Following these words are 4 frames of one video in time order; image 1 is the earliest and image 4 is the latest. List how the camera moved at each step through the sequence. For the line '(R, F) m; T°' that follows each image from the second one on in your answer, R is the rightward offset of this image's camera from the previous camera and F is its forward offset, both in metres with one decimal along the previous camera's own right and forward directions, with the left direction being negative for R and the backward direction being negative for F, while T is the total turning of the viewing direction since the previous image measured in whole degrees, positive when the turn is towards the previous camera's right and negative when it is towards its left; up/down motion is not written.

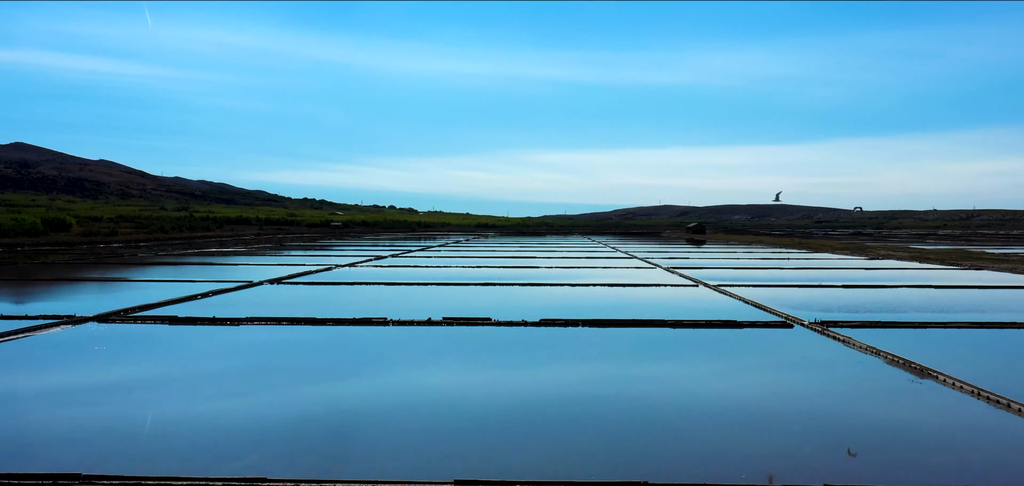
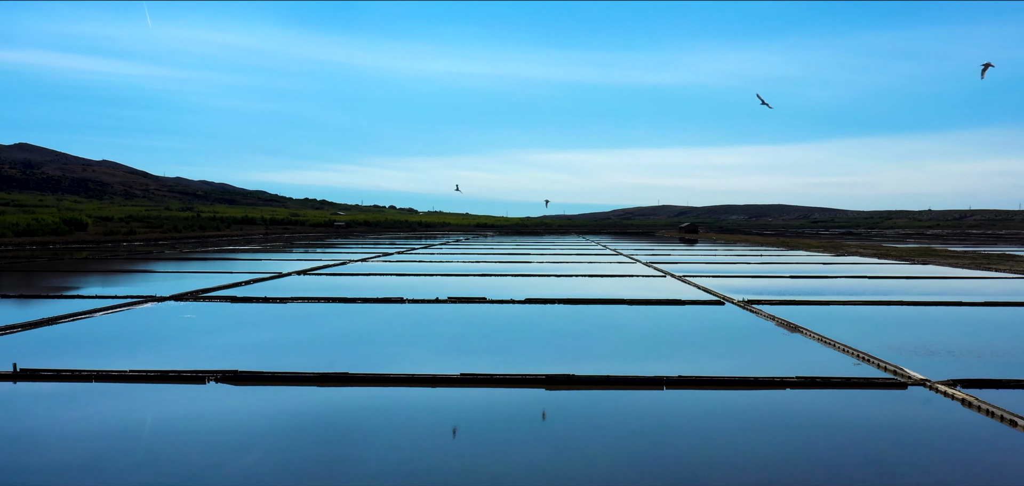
(0.0, -0.6) m; 0°
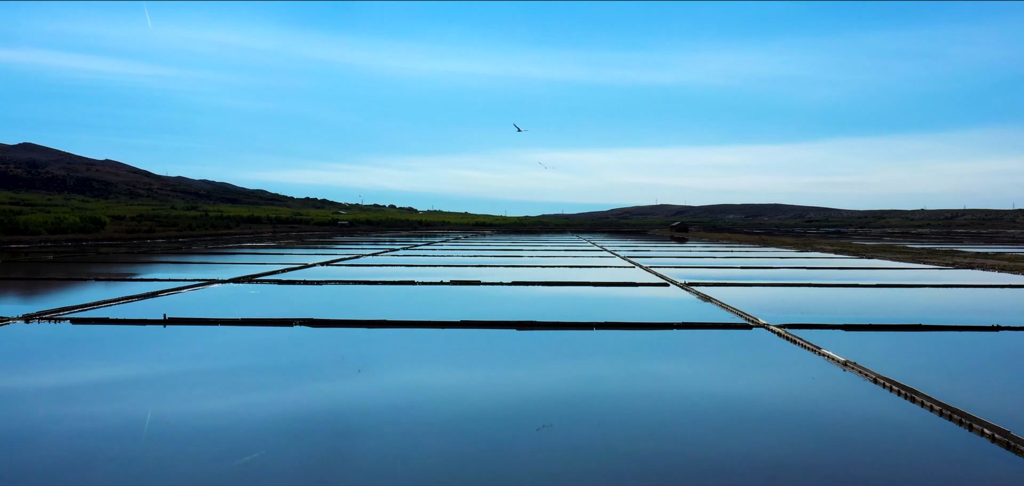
(+0.1, -0.7) m; 0°
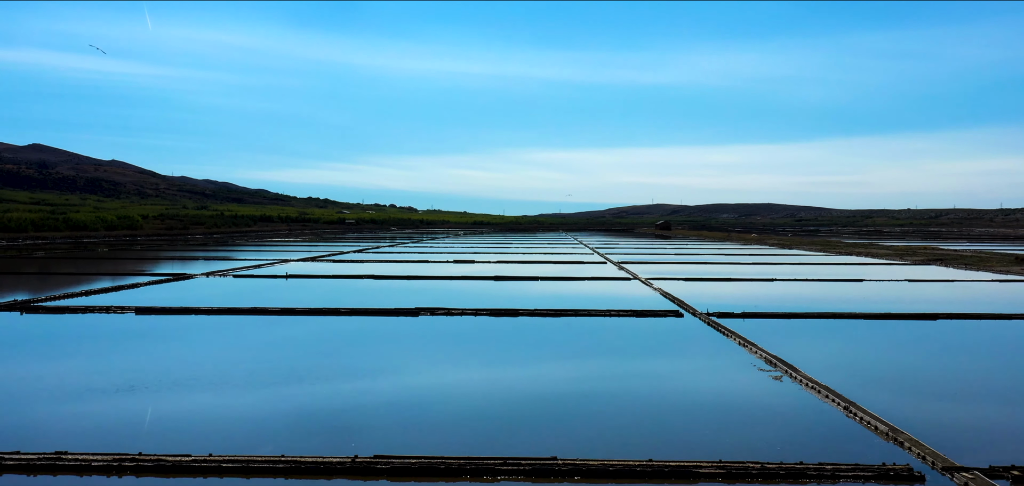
(+0.1, -1.5) m; 0°
